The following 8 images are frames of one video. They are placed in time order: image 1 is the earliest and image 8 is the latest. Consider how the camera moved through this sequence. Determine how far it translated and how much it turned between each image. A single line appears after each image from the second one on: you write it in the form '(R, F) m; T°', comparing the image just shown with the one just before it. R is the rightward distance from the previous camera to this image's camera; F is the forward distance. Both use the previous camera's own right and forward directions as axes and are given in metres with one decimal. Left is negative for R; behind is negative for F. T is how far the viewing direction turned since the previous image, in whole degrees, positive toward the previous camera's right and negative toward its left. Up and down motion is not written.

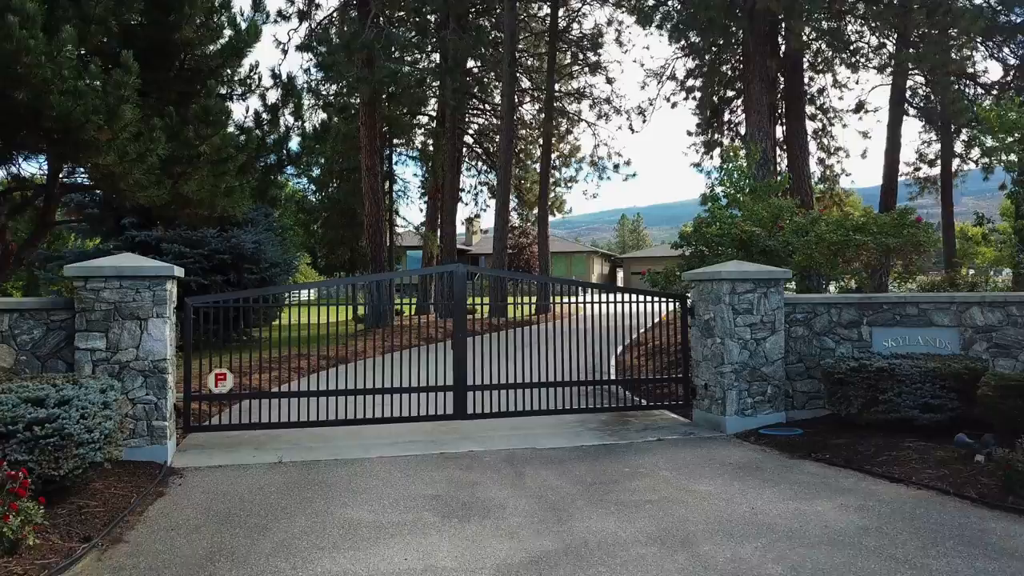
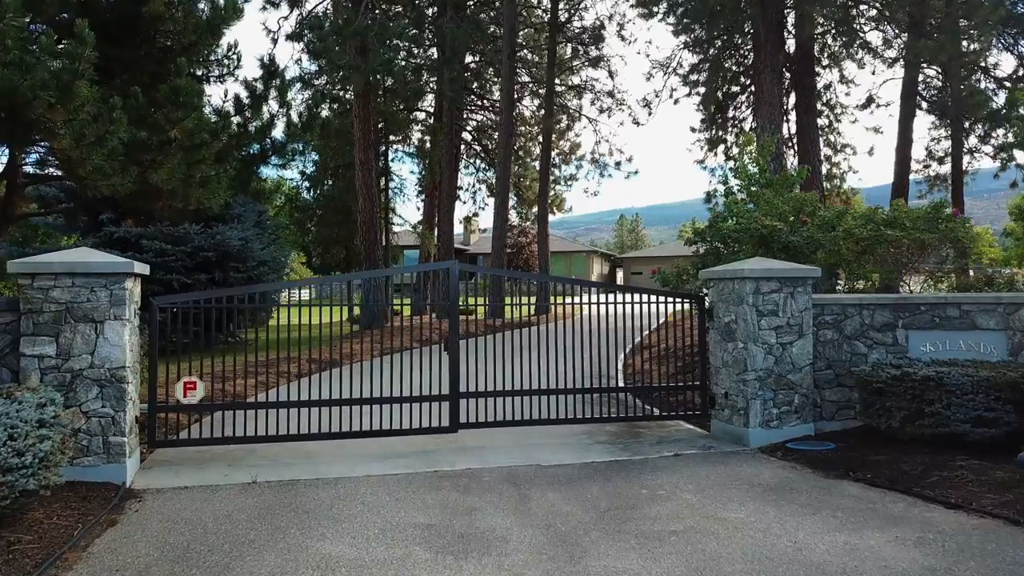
(0.0, +0.7) m; 0°
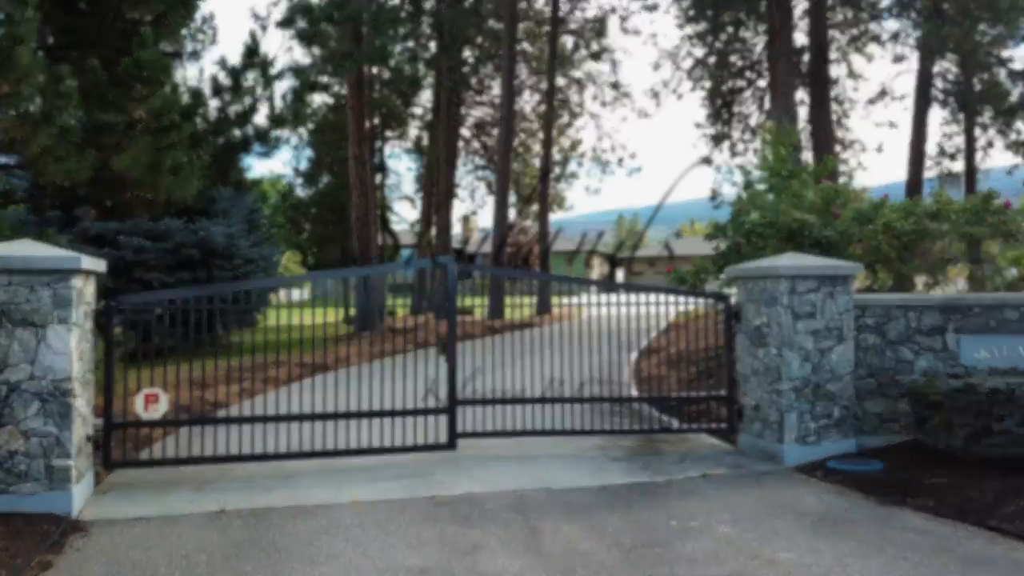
(-0.1, +0.8) m; 0°
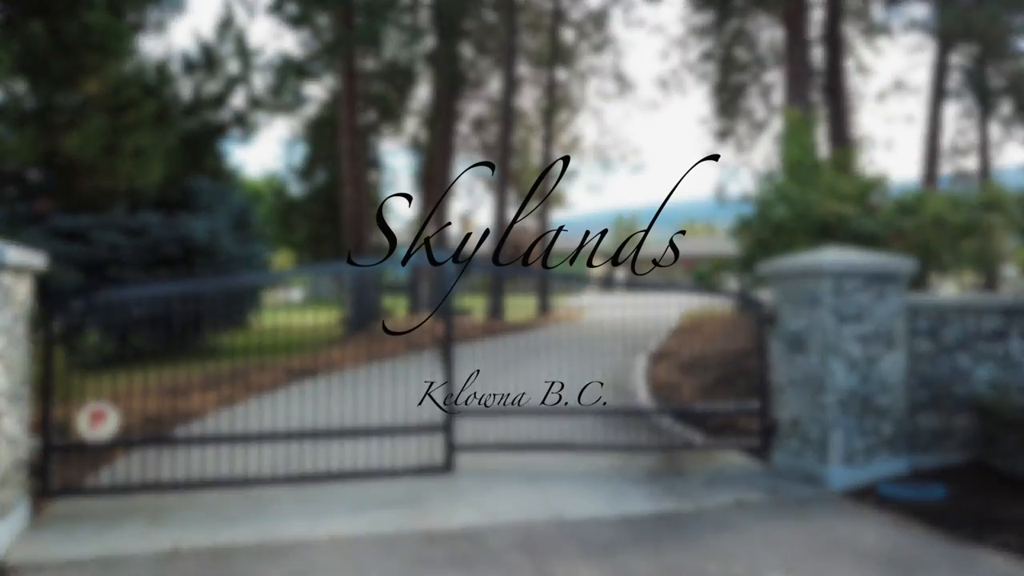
(0.0, +0.8) m; 0°
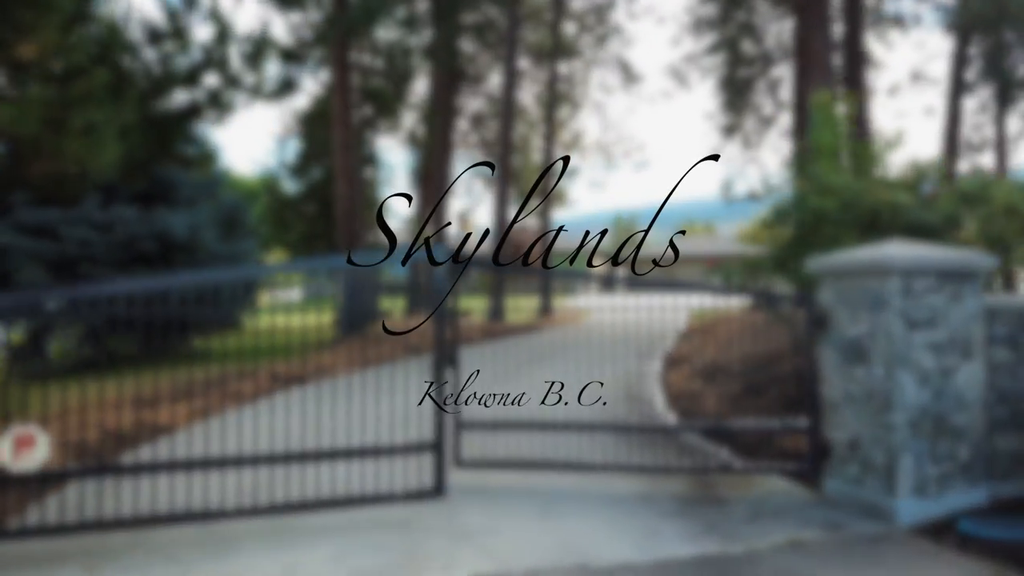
(-0.1, +0.8) m; 0°
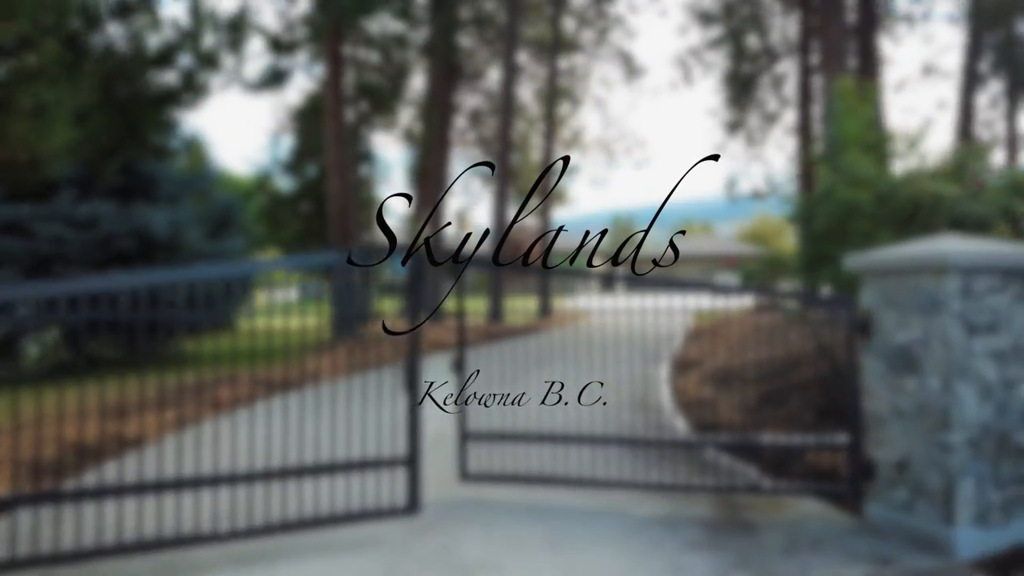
(0.0, +0.6) m; 0°
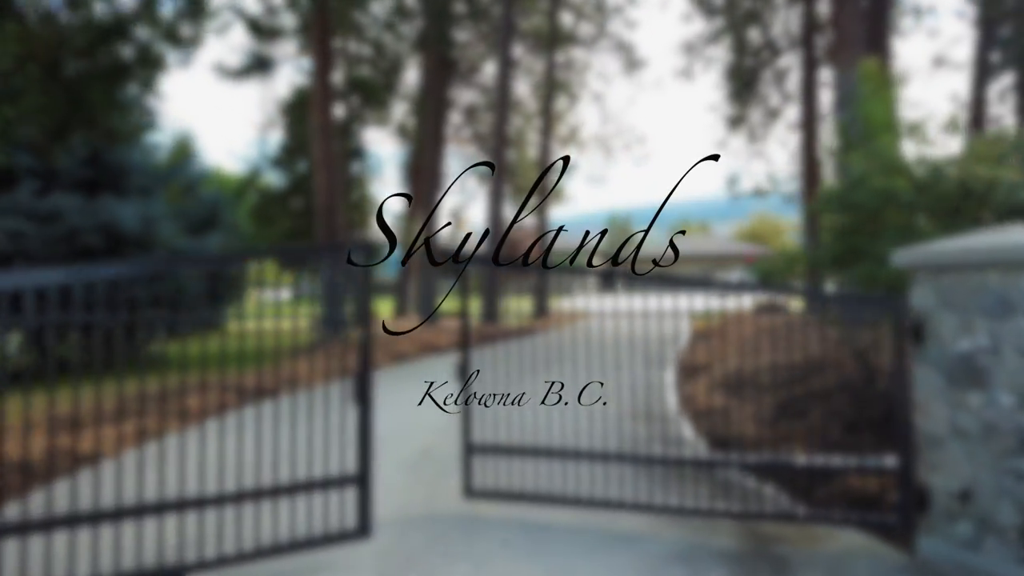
(0.0, +0.7) m; 0°
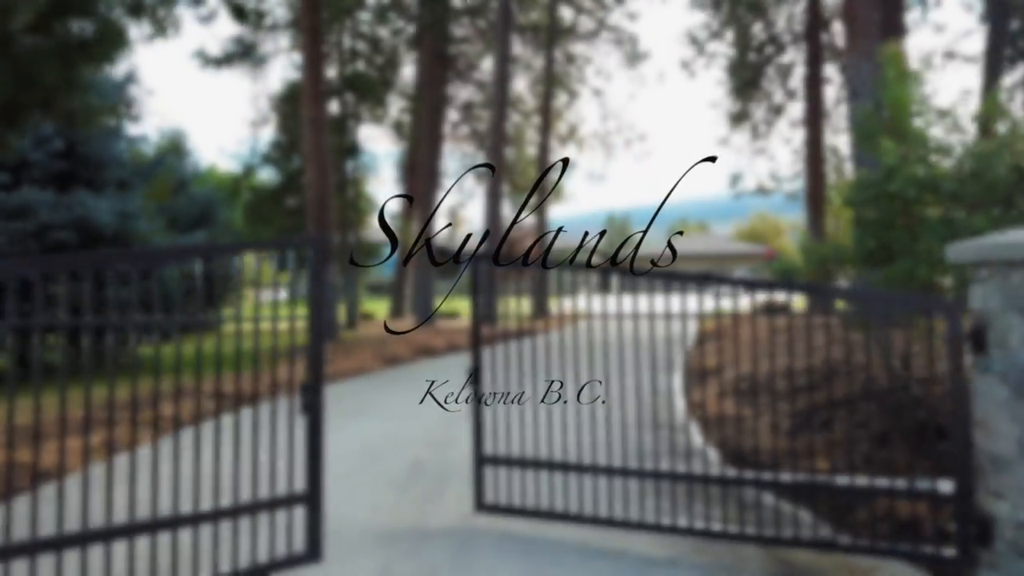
(0.0, +0.5) m; 0°
